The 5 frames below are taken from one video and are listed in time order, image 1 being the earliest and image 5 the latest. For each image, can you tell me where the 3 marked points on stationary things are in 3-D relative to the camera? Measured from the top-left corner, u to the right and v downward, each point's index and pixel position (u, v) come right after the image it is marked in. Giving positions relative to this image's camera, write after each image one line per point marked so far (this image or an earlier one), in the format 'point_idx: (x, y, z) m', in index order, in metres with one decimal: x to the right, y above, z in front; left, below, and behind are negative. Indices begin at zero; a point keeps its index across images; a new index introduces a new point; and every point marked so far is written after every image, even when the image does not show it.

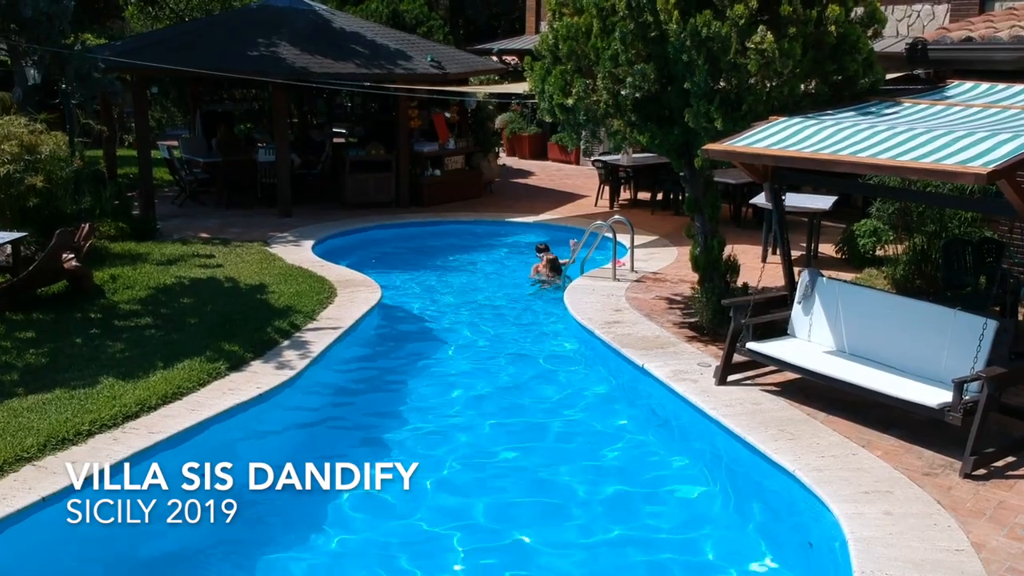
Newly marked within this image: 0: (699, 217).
0: (+2.3, +0.9, +11.4) m
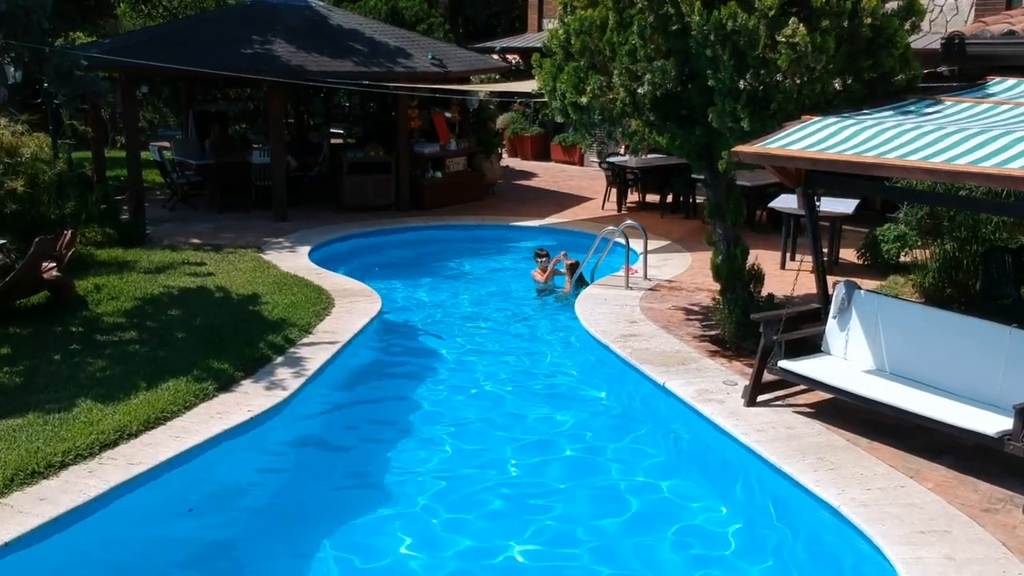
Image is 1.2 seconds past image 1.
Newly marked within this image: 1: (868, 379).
0: (+2.4, +0.7, +10.7) m
1: (+3.2, -0.8, +8.4) m
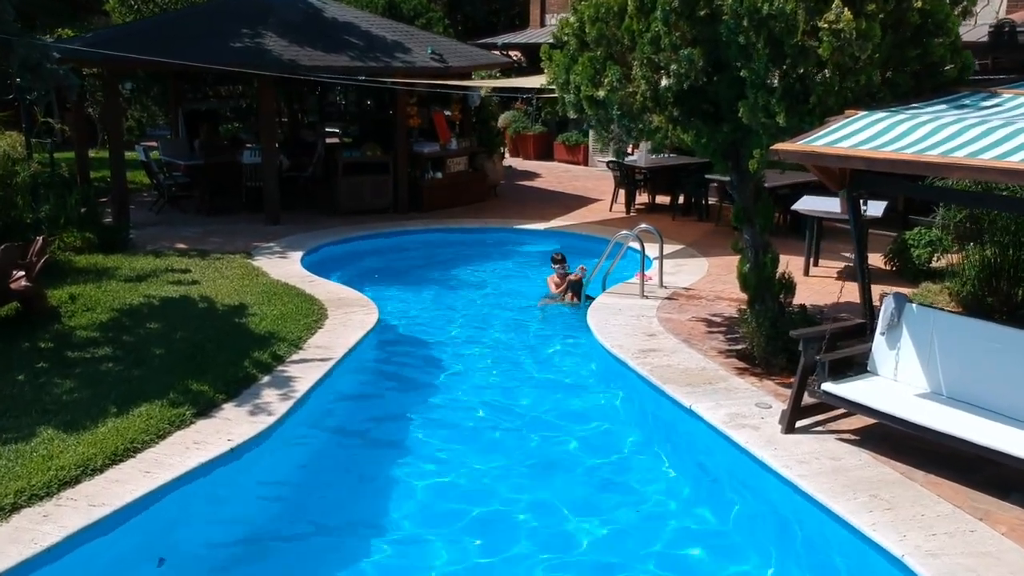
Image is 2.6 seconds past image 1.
0: (+2.5, +0.6, +9.8) m
1: (+3.3, -0.9, +7.5) m
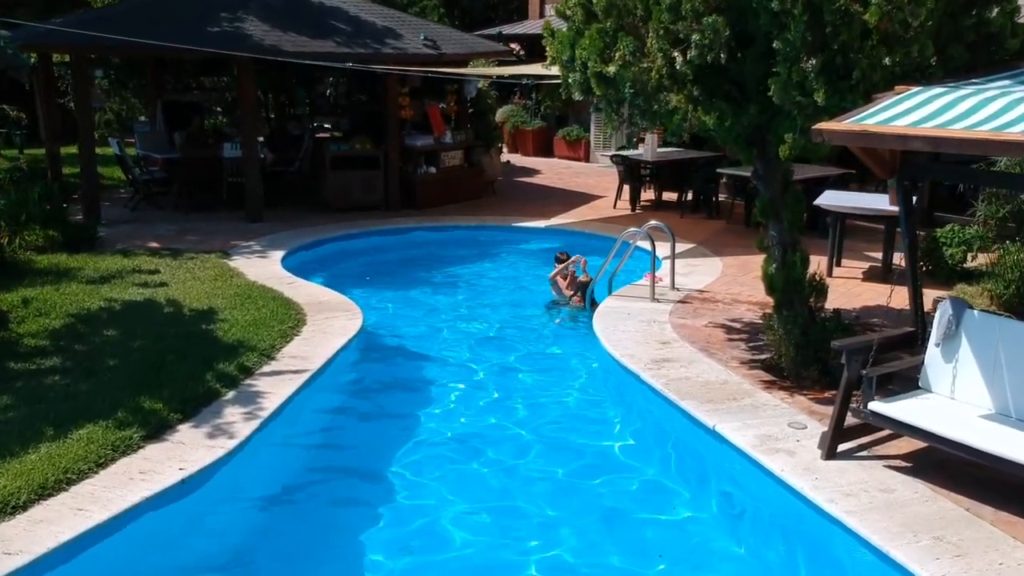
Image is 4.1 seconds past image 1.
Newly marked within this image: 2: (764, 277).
0: (+2.4, +0.6, +8.7) m
1: (+3.3, -1.0, +6.4) m
2: (+2.4, +0.1, +8.9) m
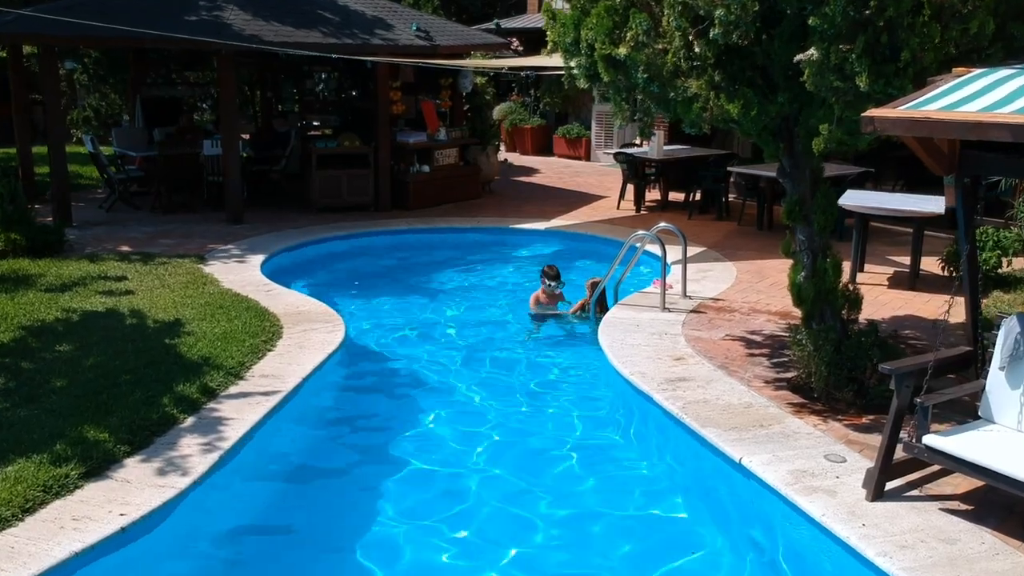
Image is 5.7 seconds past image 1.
0: (+2.4, +0.5, +7.8) m
1: (+3.2, -1.0, +5.5) m
2: (+2.4, 0.0, +7.9) m
